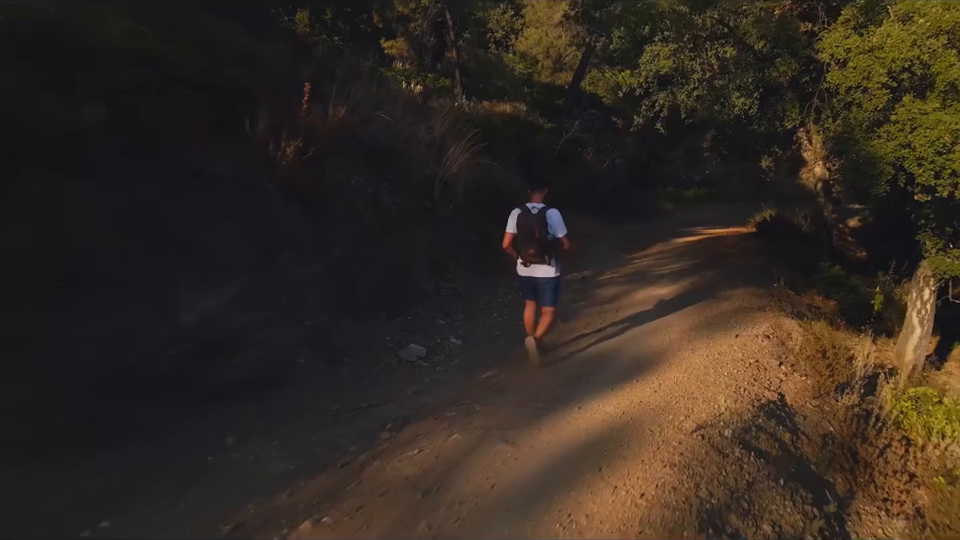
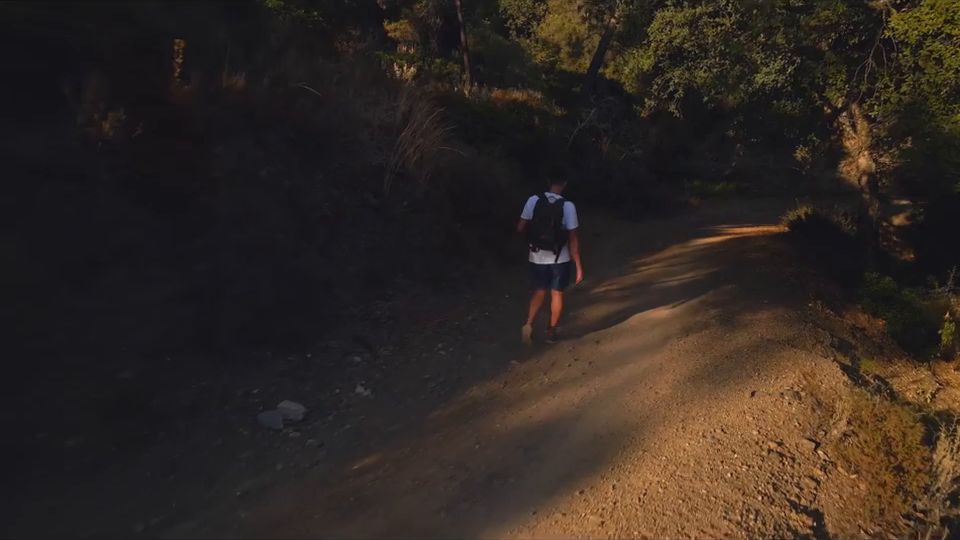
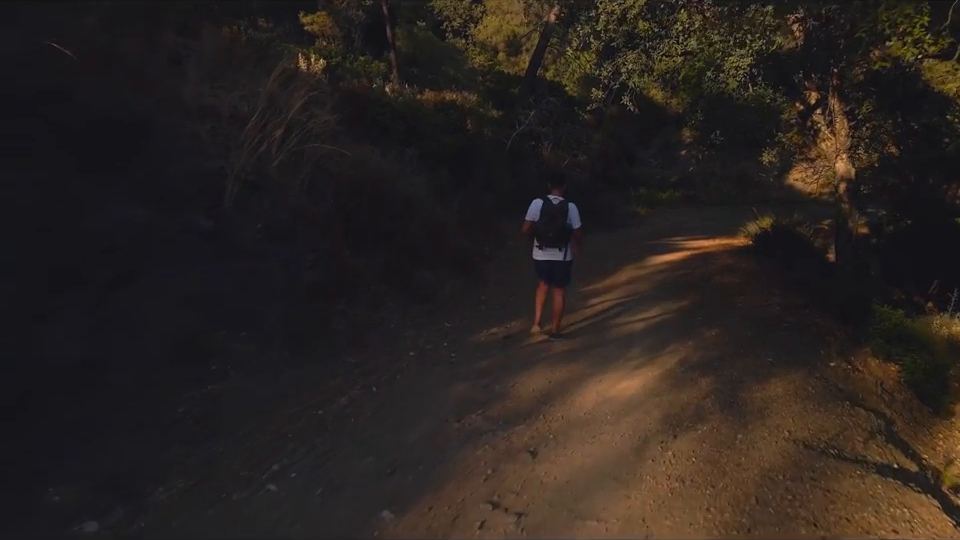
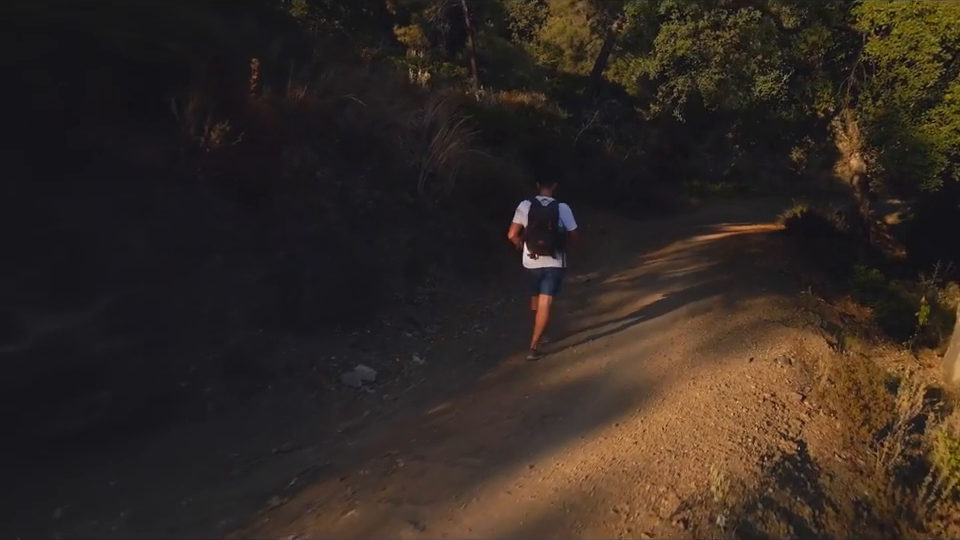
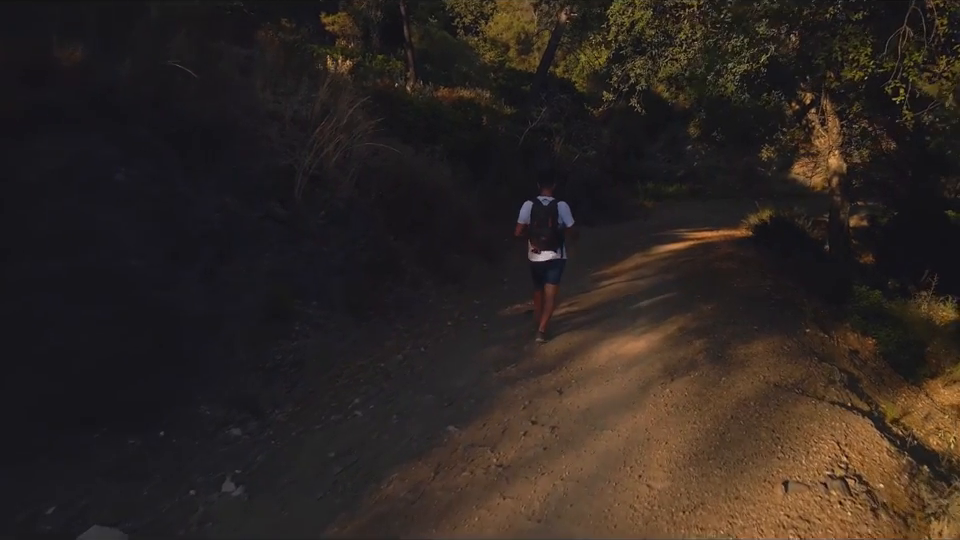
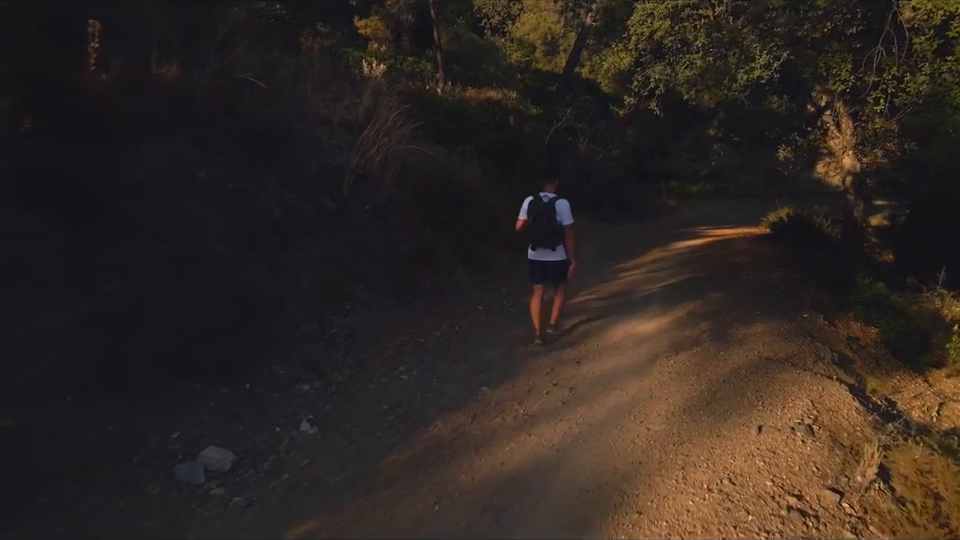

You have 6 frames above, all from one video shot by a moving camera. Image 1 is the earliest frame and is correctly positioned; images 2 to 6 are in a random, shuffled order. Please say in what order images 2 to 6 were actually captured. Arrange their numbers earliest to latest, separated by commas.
4, 2, 6, 5, 3
